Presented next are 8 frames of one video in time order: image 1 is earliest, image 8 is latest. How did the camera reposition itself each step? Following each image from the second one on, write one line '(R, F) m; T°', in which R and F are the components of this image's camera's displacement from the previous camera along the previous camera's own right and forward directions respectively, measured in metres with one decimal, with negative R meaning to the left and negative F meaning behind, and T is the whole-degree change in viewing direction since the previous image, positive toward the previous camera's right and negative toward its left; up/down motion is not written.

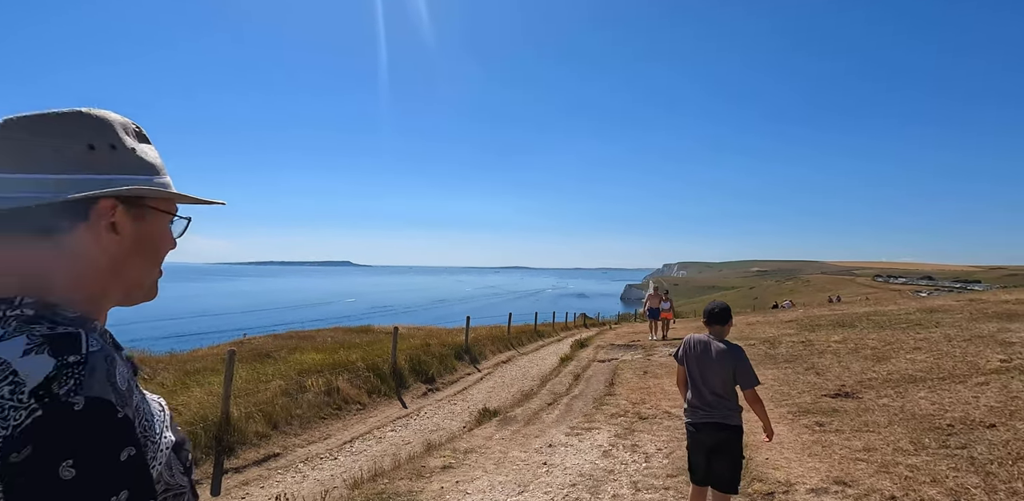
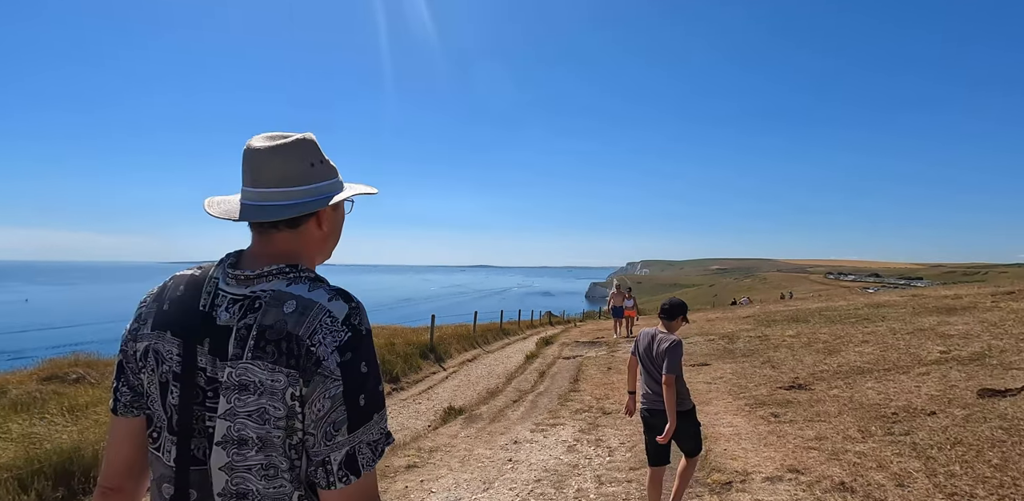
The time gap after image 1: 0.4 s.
(0.0, 0.0) m; +4°
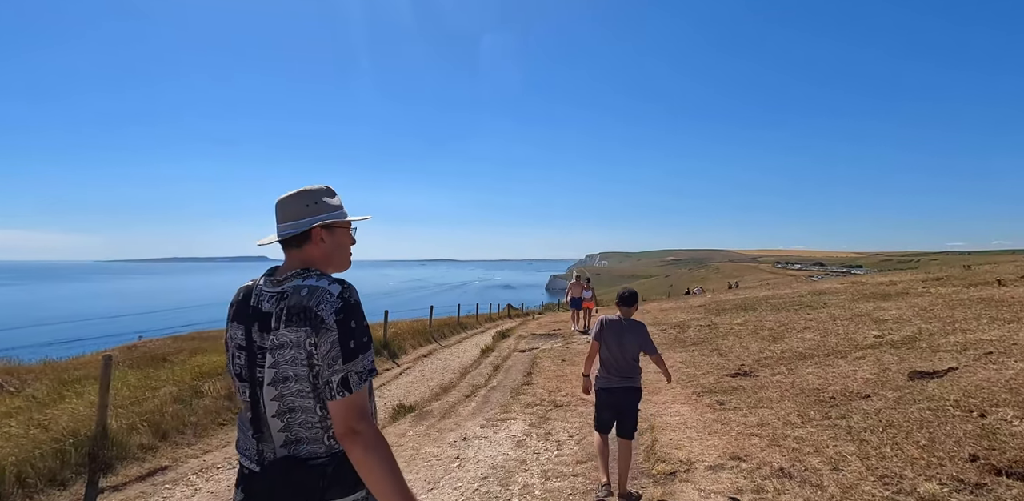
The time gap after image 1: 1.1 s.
(+0.3, +0.2) m; +4°
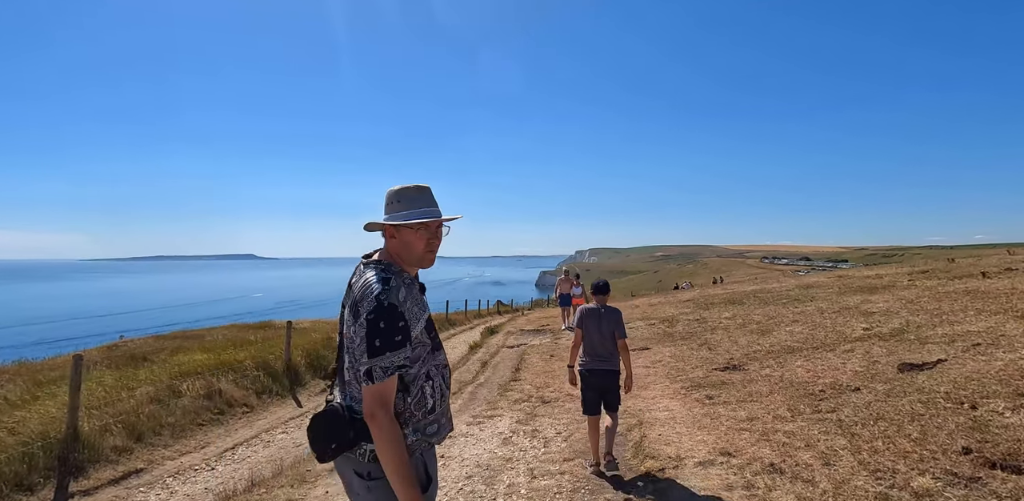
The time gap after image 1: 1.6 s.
(+0.1, +0.2) m; +1°
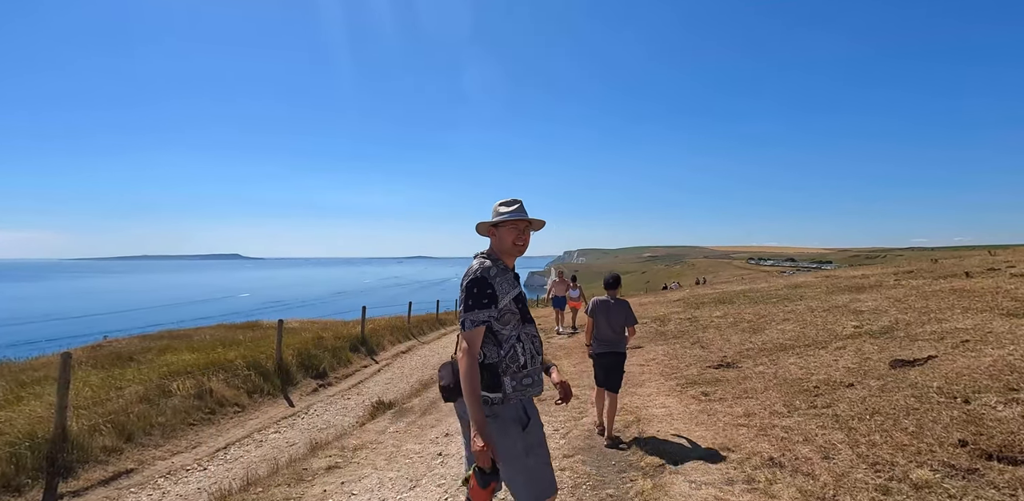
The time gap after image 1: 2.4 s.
(-0.1, 0.0) m; +1°
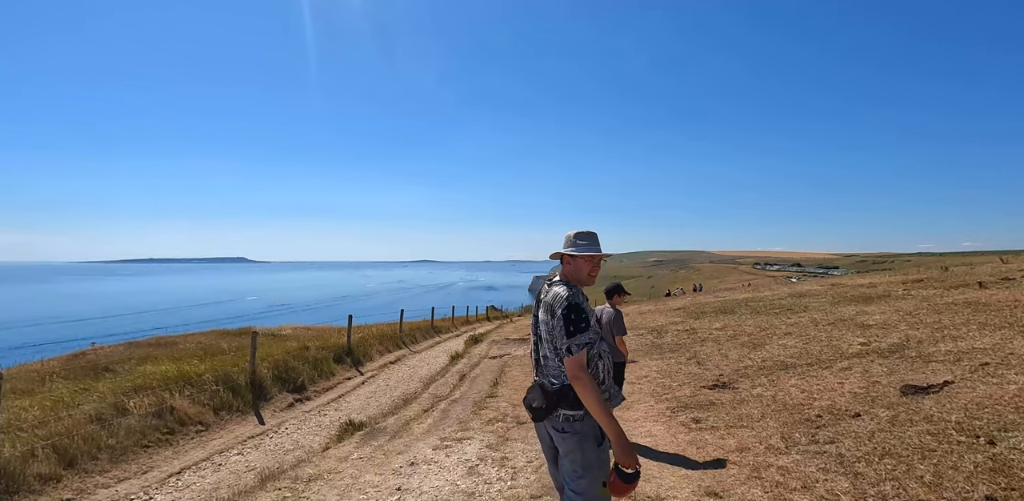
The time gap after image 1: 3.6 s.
(+0.5, +0.7) m; -1°
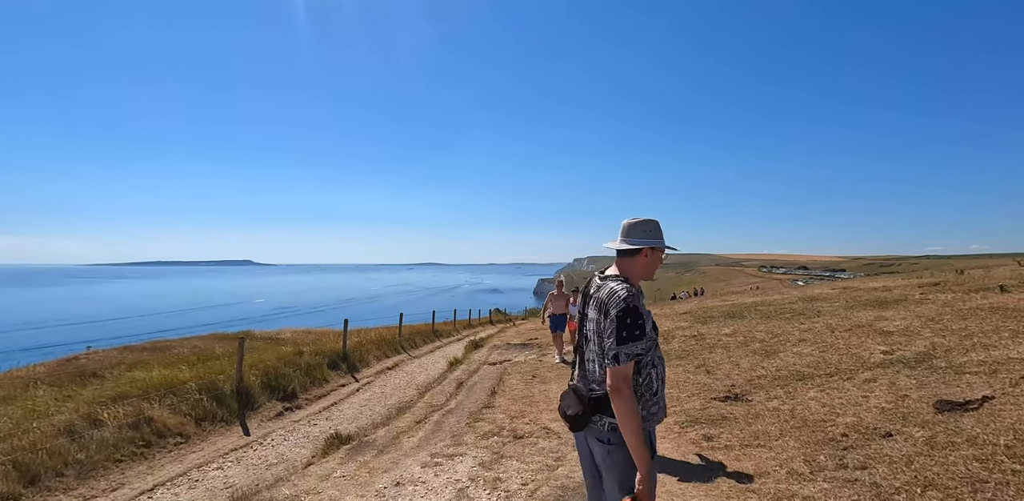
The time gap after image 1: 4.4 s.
(+0.1, +0.6) m; -1°
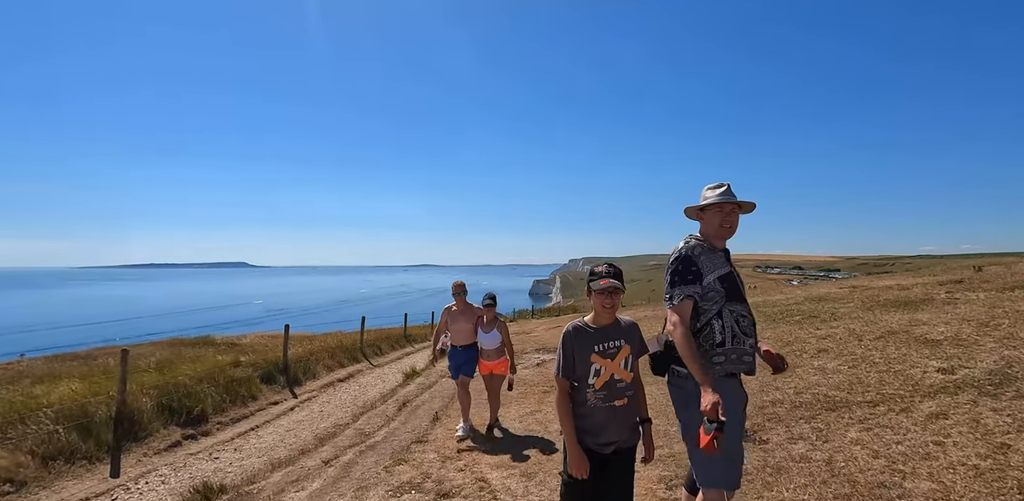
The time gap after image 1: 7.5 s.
(+0.9, +2.3) m; 0°
